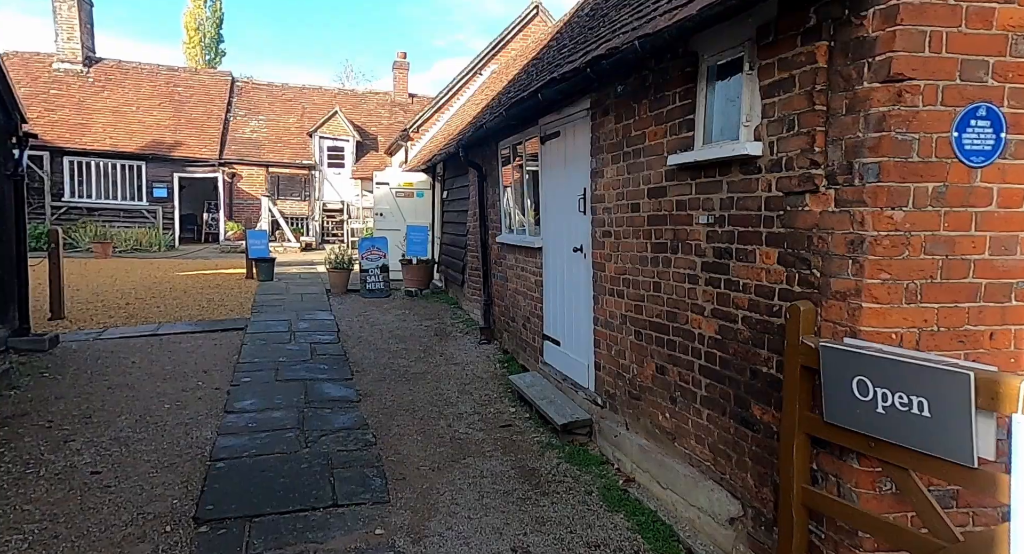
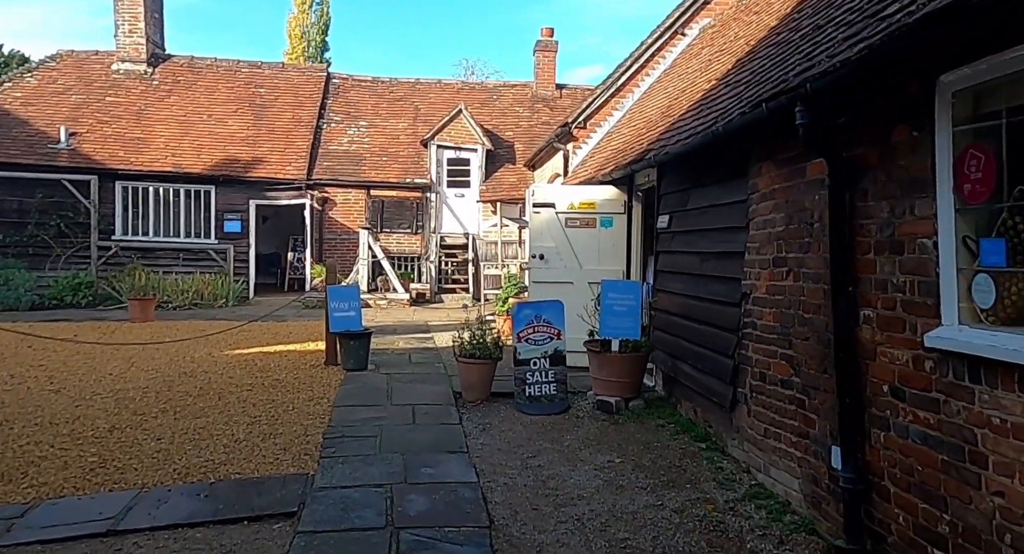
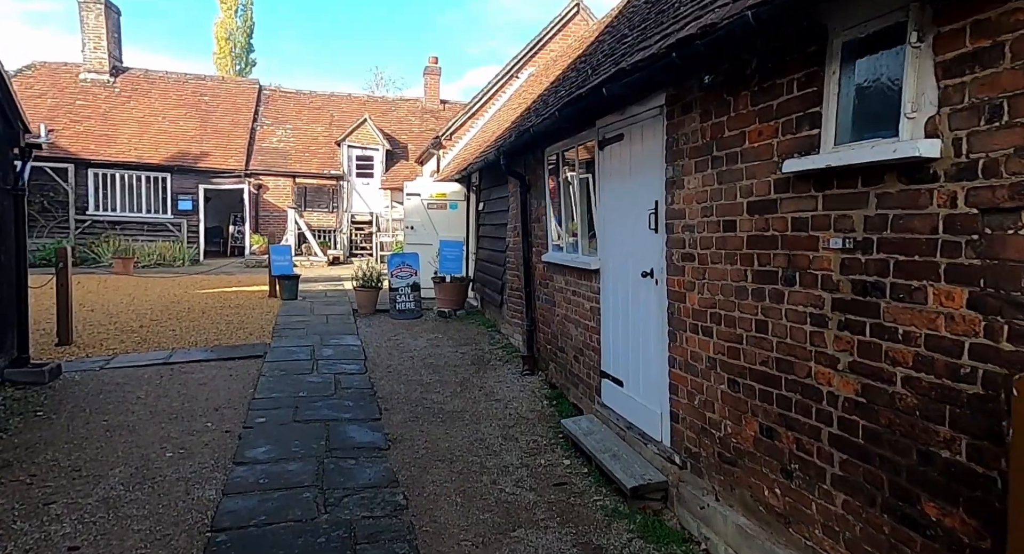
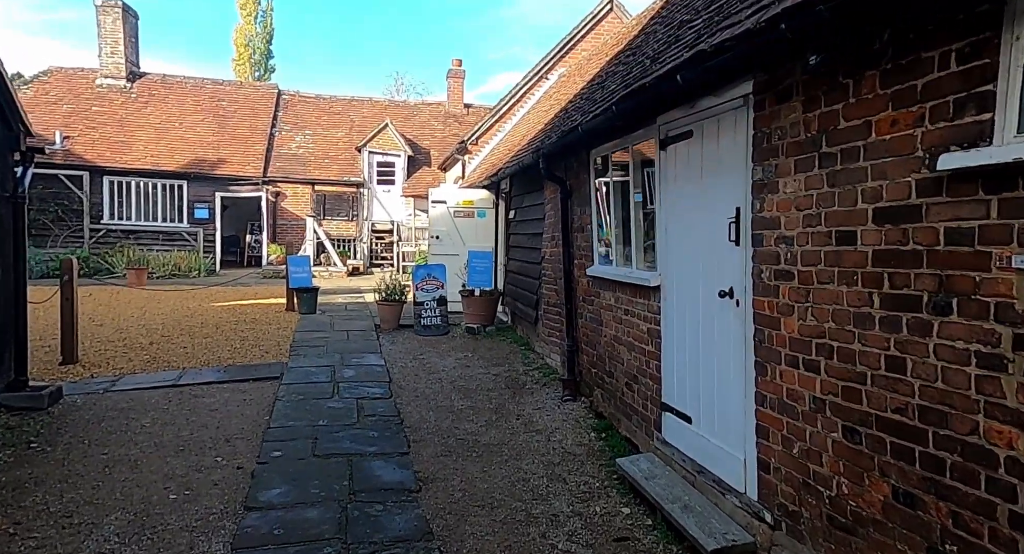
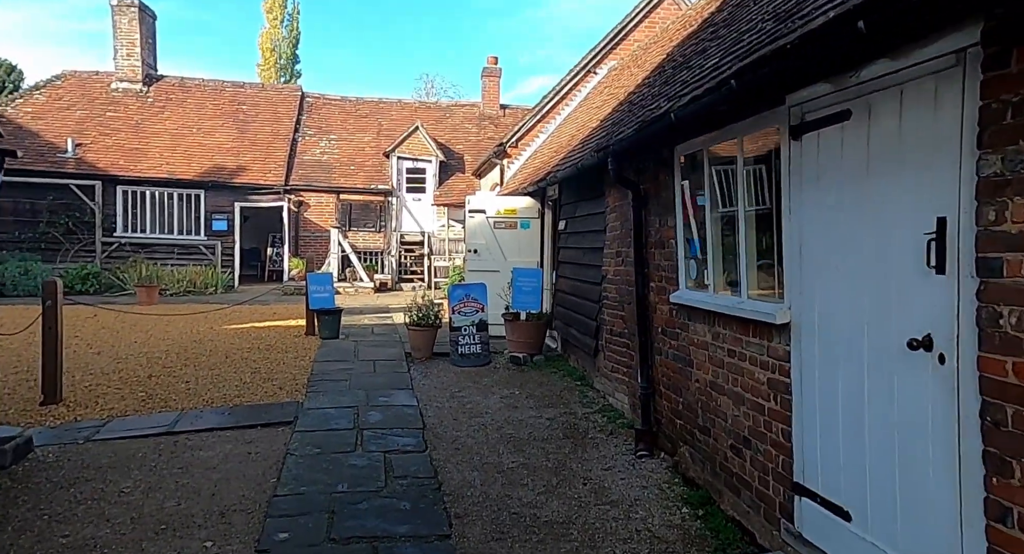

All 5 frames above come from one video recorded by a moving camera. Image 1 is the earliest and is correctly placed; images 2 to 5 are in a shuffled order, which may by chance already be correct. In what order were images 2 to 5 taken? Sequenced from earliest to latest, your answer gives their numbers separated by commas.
3, 4, 5, 2
